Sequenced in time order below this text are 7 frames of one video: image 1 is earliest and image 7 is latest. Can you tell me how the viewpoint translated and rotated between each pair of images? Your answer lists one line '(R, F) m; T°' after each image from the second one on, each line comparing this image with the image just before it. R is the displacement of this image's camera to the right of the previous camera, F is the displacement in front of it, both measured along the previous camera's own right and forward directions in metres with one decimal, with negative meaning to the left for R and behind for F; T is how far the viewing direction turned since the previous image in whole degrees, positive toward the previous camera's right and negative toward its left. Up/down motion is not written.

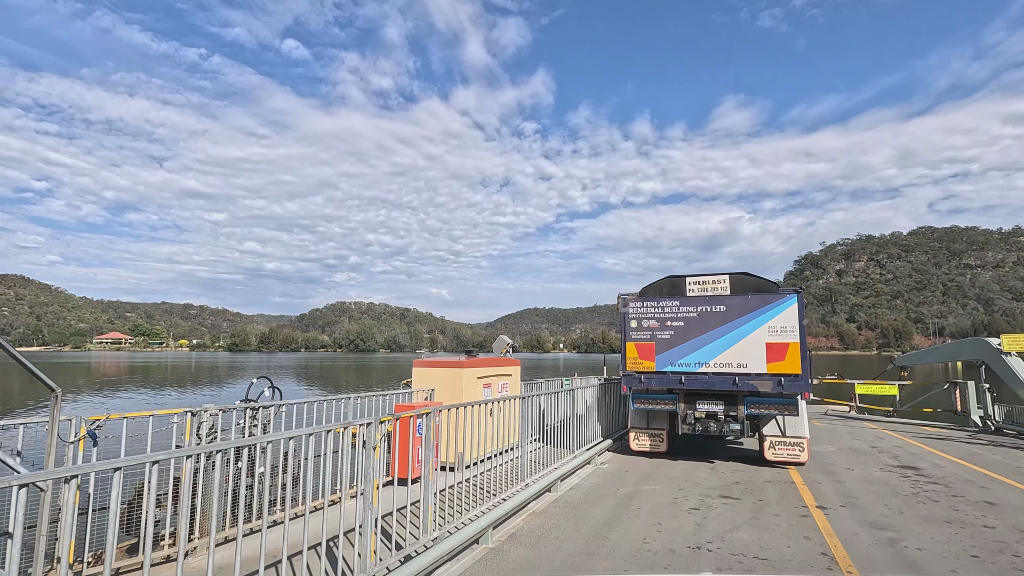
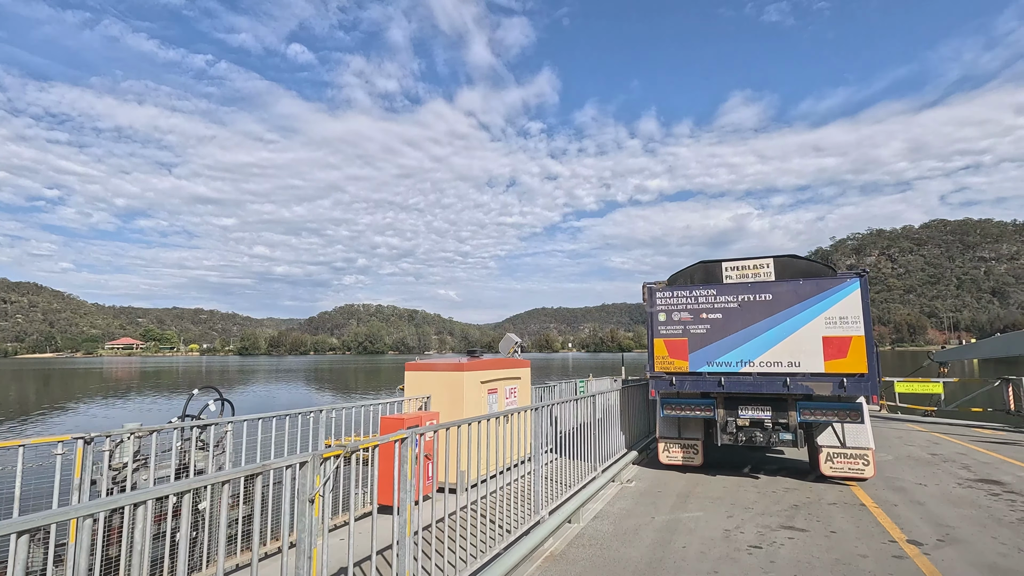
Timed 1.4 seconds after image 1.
(0.0, +1.2) m; -1°
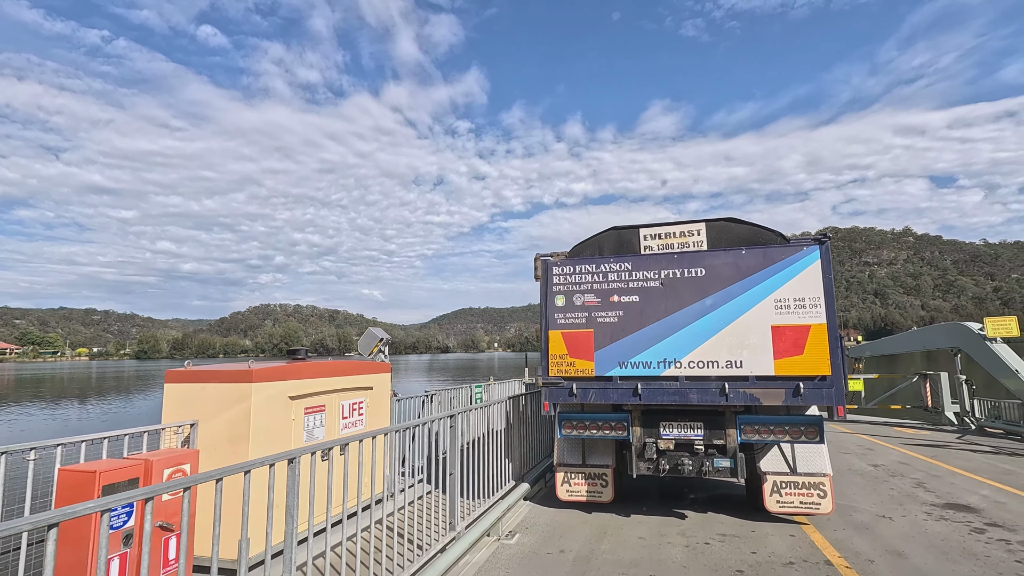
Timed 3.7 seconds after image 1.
(+0.9, +2.2) m; +8°
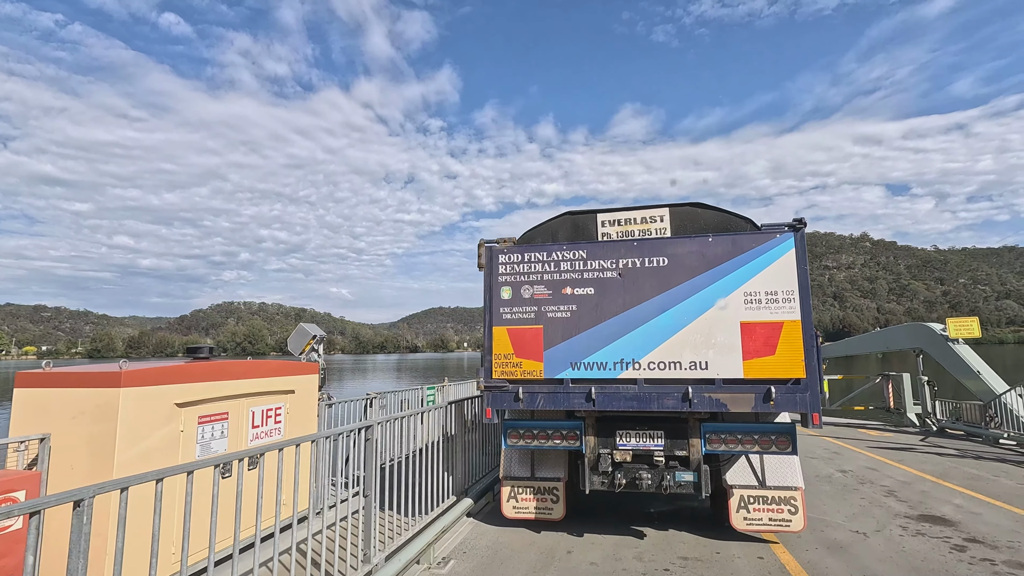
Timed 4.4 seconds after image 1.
(+0.3, +0.7) m; +3°
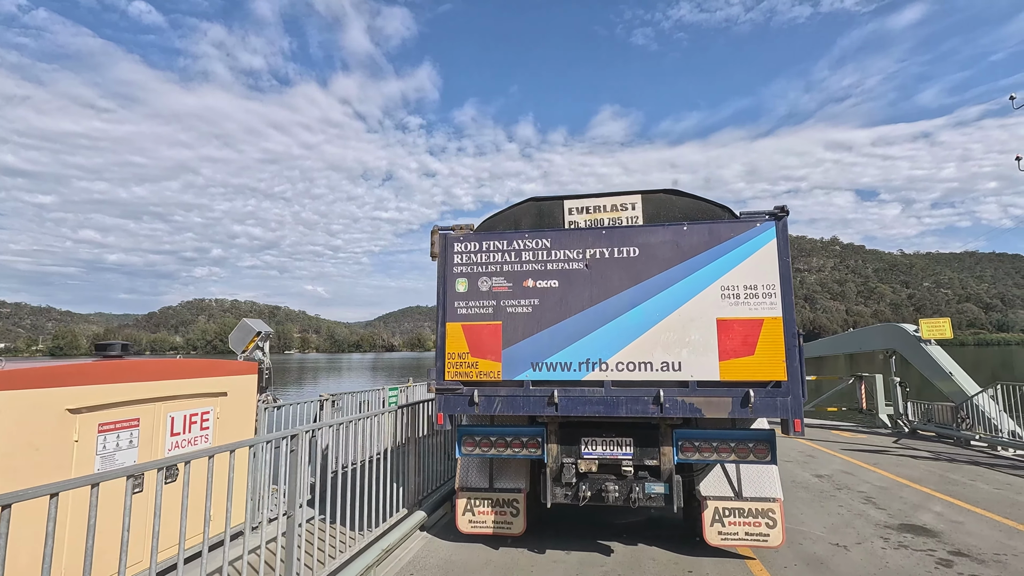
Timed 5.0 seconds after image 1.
(+0.2, +0.5) m; +2°
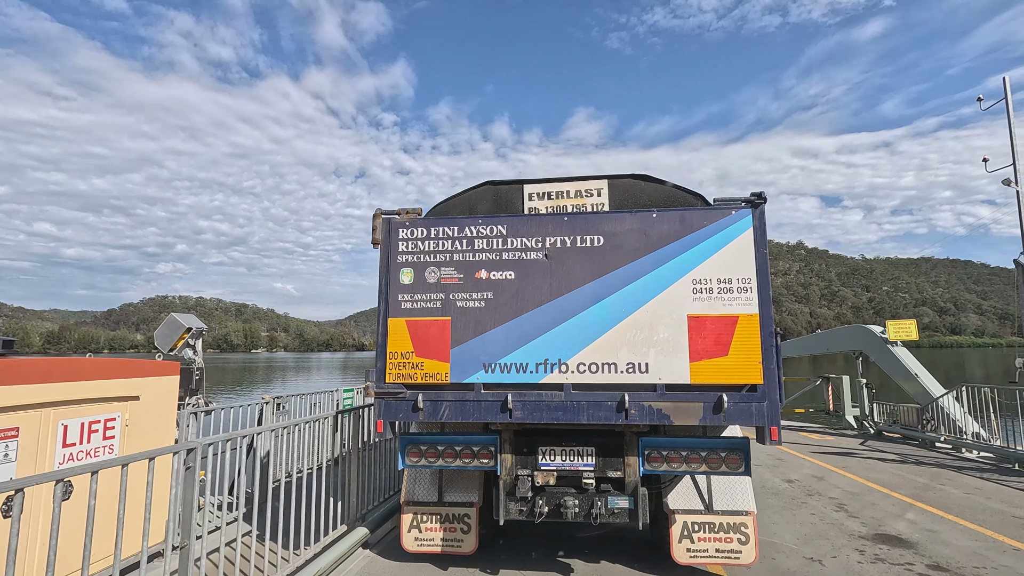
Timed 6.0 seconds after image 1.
(+0.2, +0.4) m; +3°
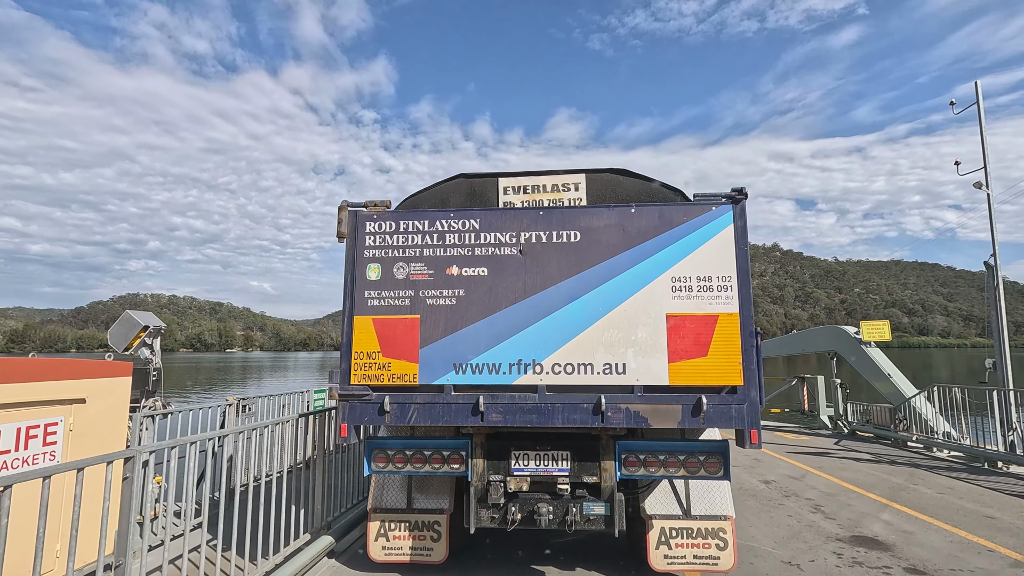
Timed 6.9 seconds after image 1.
(+0.1, +0.2) m; +2°
